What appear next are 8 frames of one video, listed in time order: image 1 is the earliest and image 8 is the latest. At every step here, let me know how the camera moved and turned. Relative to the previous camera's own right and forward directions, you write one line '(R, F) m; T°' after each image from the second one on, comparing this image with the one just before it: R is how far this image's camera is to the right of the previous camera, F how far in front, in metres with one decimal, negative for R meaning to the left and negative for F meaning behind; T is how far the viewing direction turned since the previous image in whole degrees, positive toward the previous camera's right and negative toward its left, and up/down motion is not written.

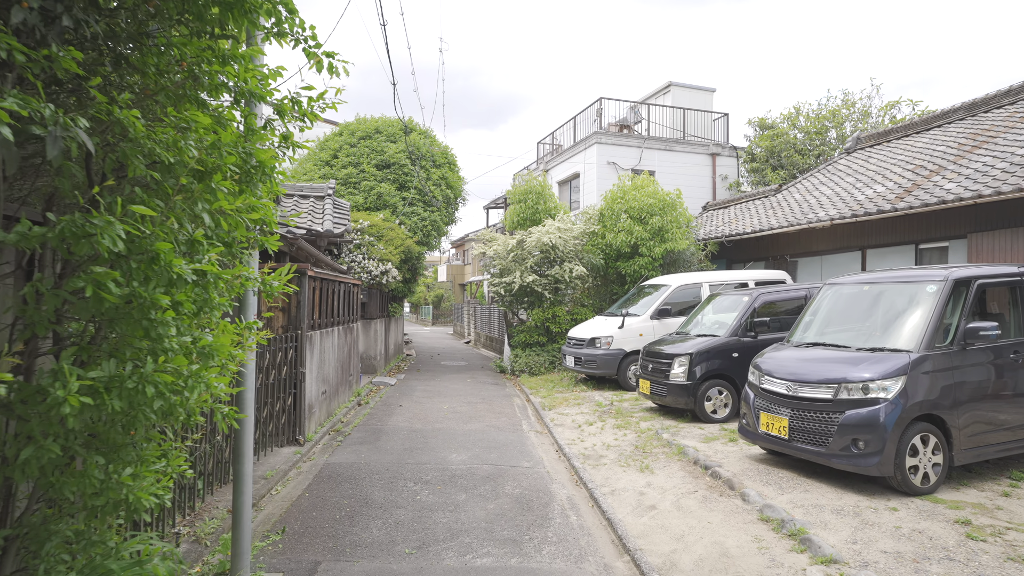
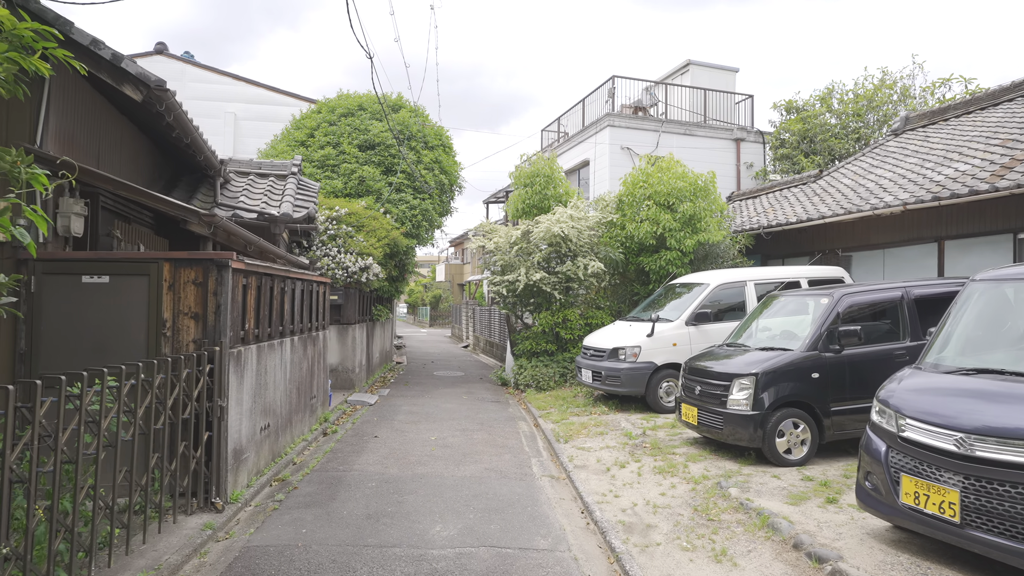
(-0.1, +2.0) m; 0°
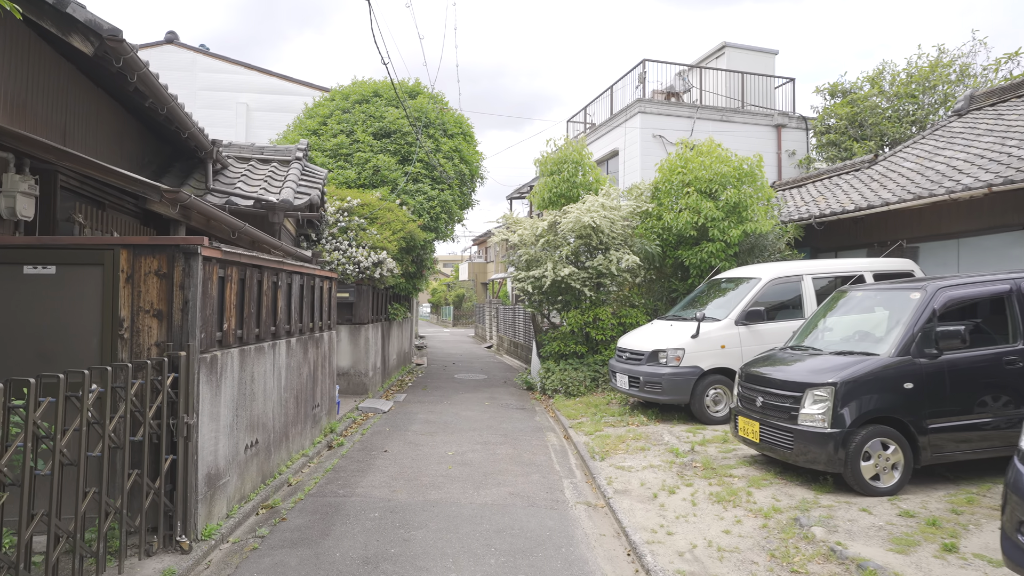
(0.0, +0.9) m; -2°
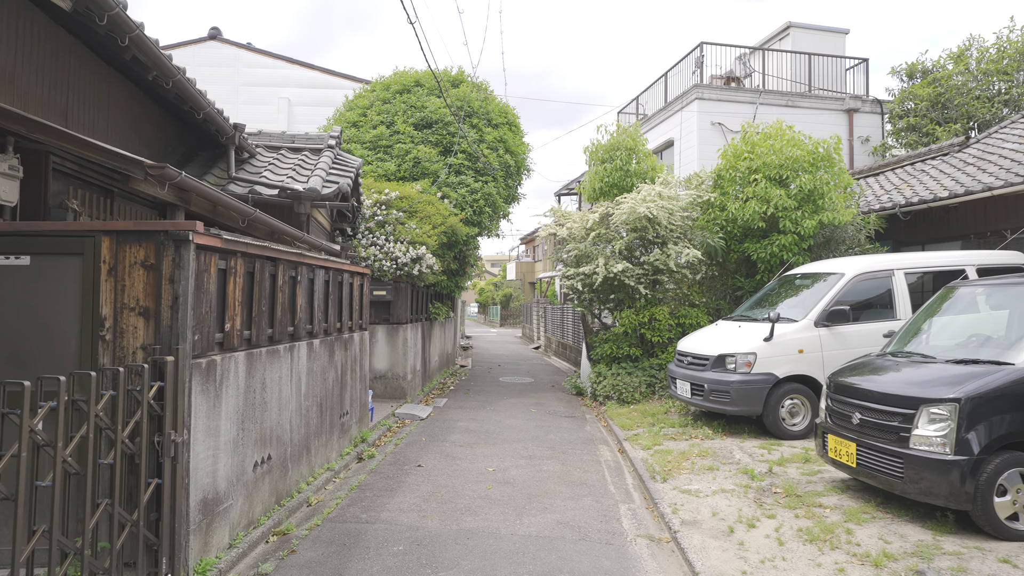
(0.0, +0.7) m; -4°
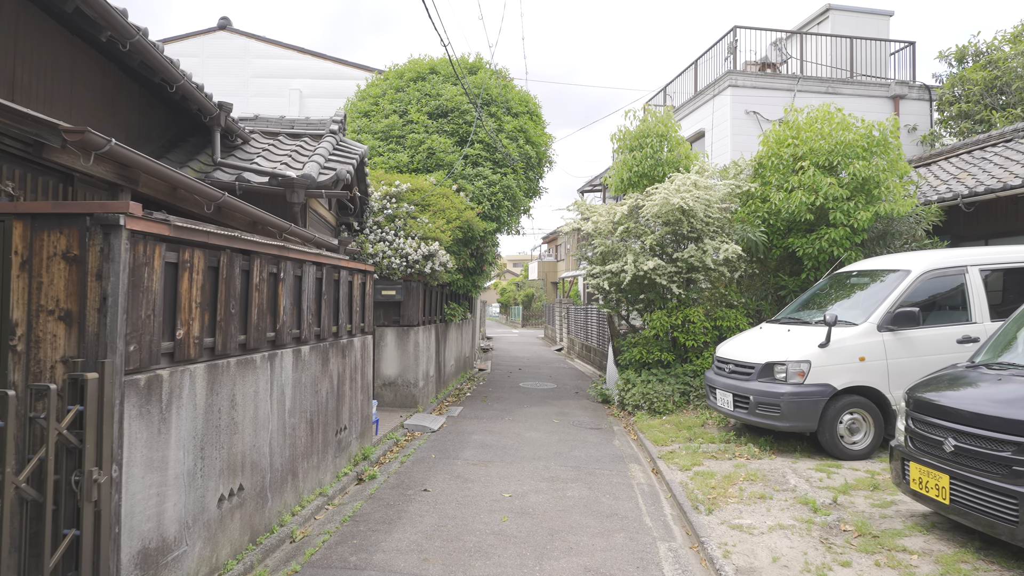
(0.0, +0.7) m; -2°
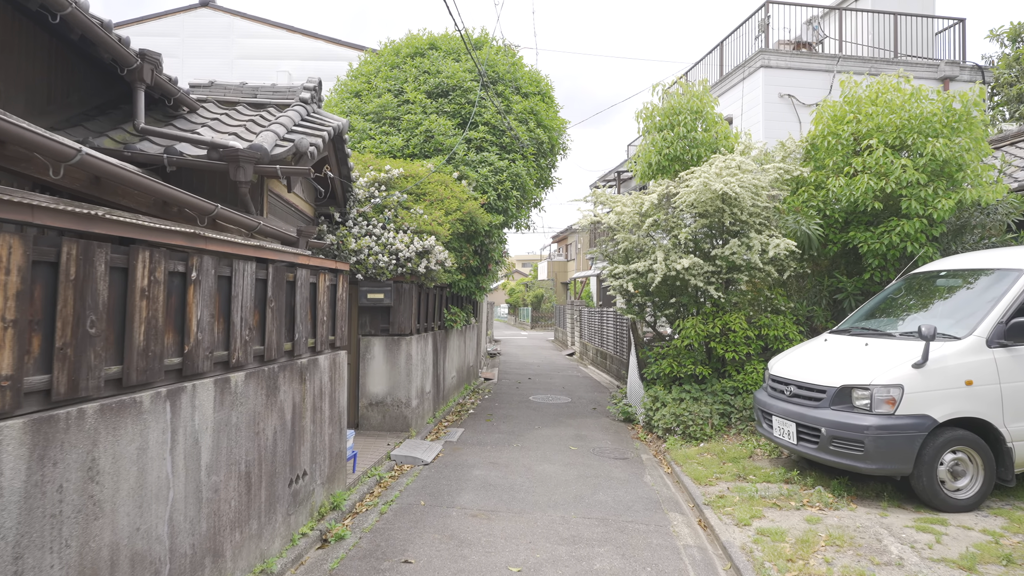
(0.0, +1.3) m; -1°
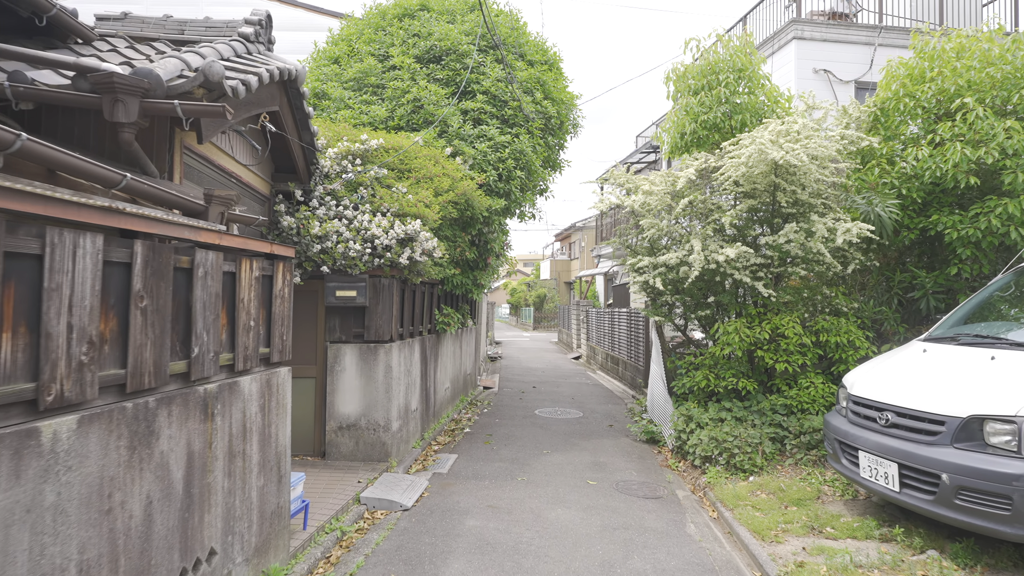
(0.0, +1.3) m; 0°
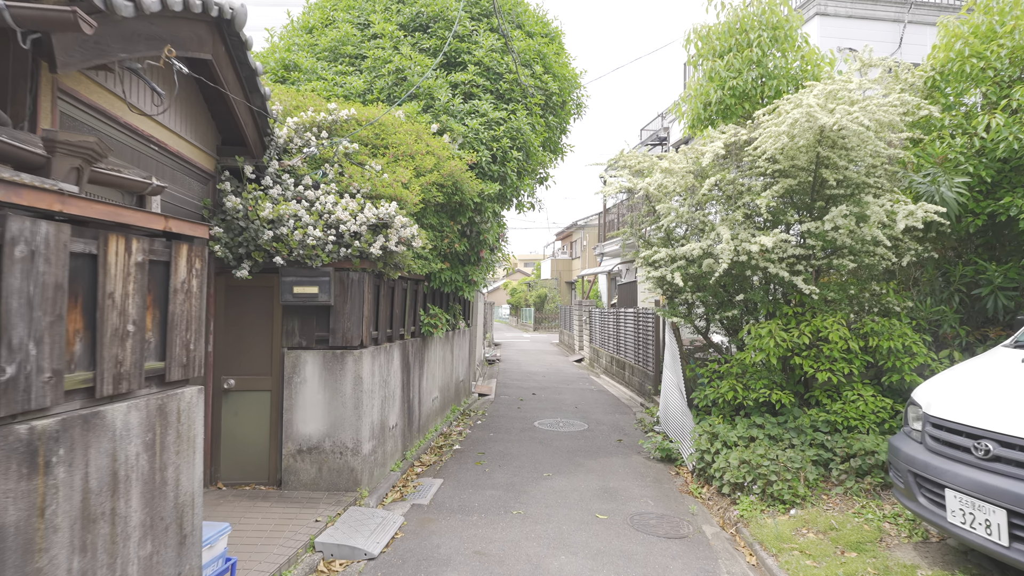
(+0.1, +0.9) m; 0°
